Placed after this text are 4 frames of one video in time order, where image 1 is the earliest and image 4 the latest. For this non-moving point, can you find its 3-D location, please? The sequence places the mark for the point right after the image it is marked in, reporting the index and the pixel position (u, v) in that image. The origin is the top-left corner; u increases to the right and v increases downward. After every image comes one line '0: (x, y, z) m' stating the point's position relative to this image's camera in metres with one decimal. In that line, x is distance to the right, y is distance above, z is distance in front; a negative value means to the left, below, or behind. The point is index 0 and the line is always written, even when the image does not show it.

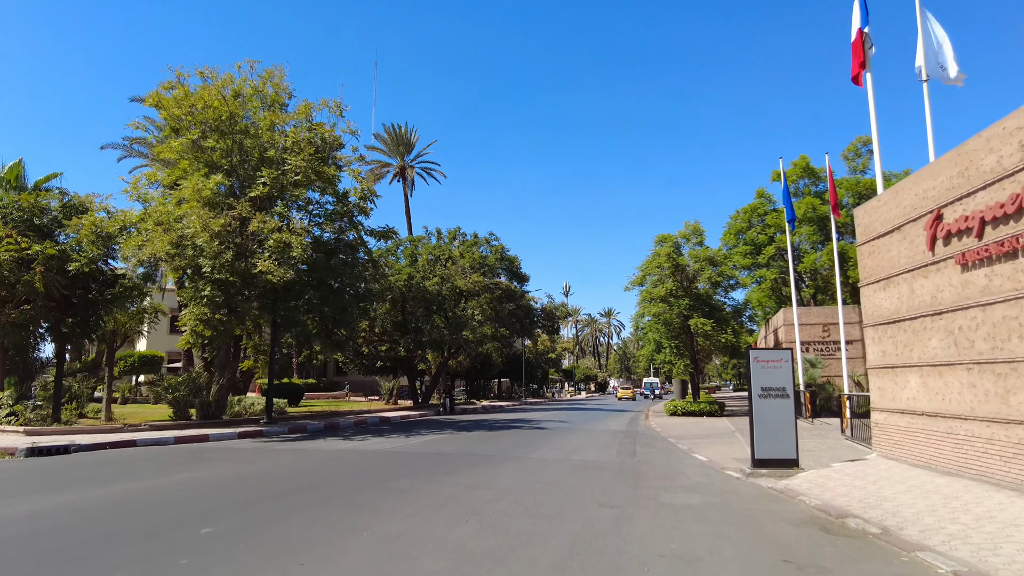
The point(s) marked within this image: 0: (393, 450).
0: (-2.5, -3.5, +14.4) m
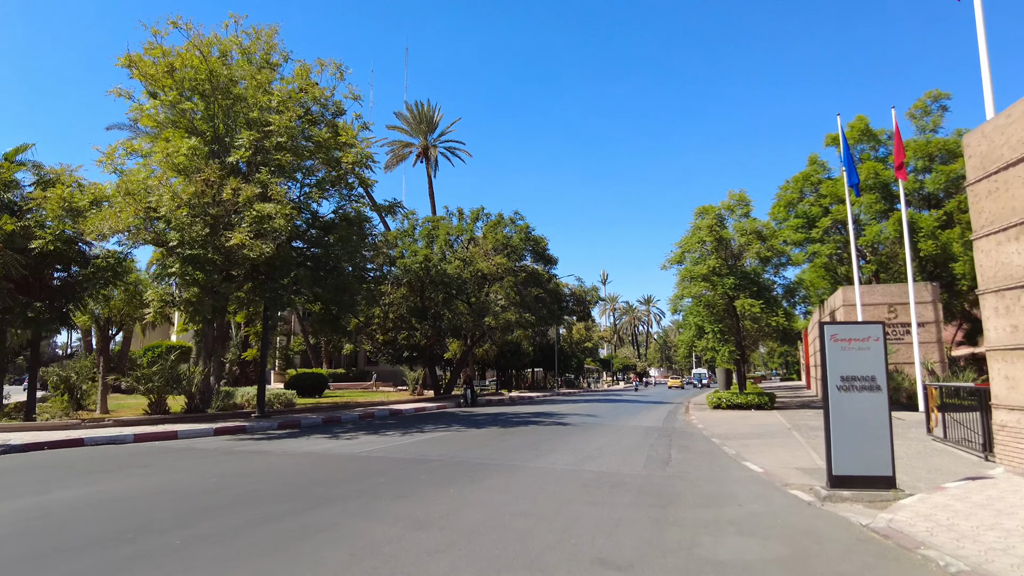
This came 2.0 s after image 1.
0: (-2.5, -2.9, +11.9) m
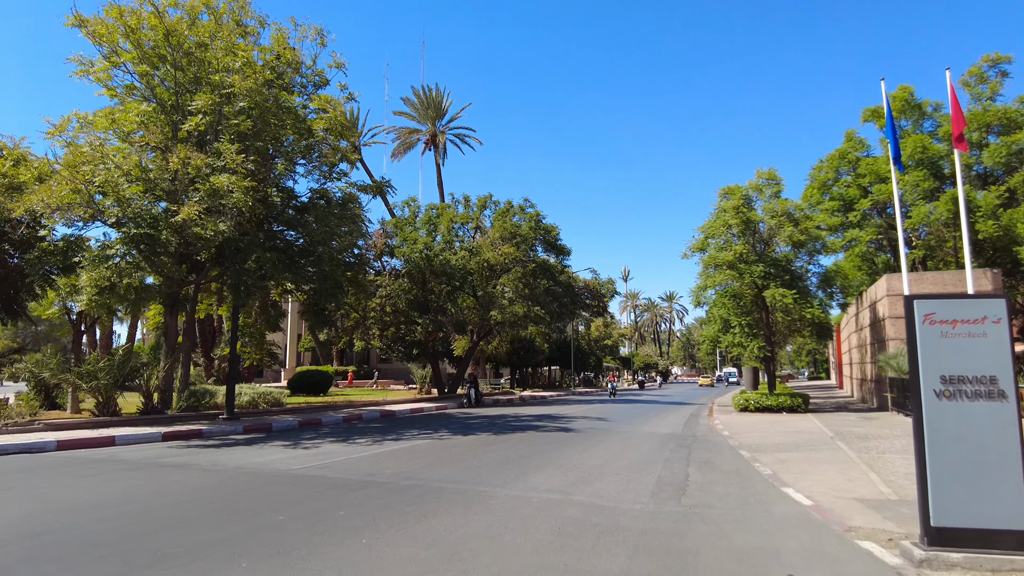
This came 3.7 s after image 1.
0: (-2.8, -2.6, +9.6) m
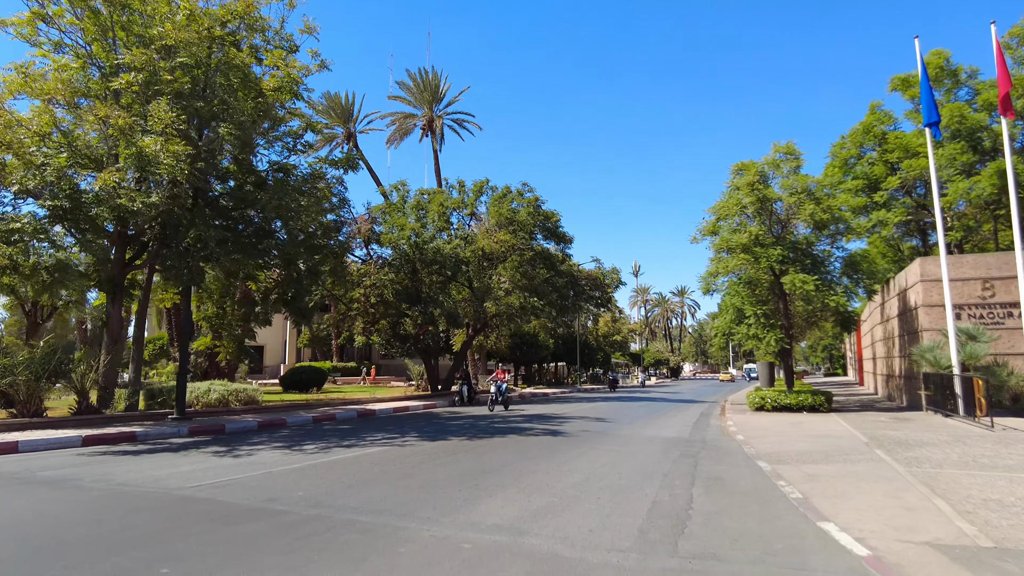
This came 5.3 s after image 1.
0: (-3.3, -2.3, +7.6) m
